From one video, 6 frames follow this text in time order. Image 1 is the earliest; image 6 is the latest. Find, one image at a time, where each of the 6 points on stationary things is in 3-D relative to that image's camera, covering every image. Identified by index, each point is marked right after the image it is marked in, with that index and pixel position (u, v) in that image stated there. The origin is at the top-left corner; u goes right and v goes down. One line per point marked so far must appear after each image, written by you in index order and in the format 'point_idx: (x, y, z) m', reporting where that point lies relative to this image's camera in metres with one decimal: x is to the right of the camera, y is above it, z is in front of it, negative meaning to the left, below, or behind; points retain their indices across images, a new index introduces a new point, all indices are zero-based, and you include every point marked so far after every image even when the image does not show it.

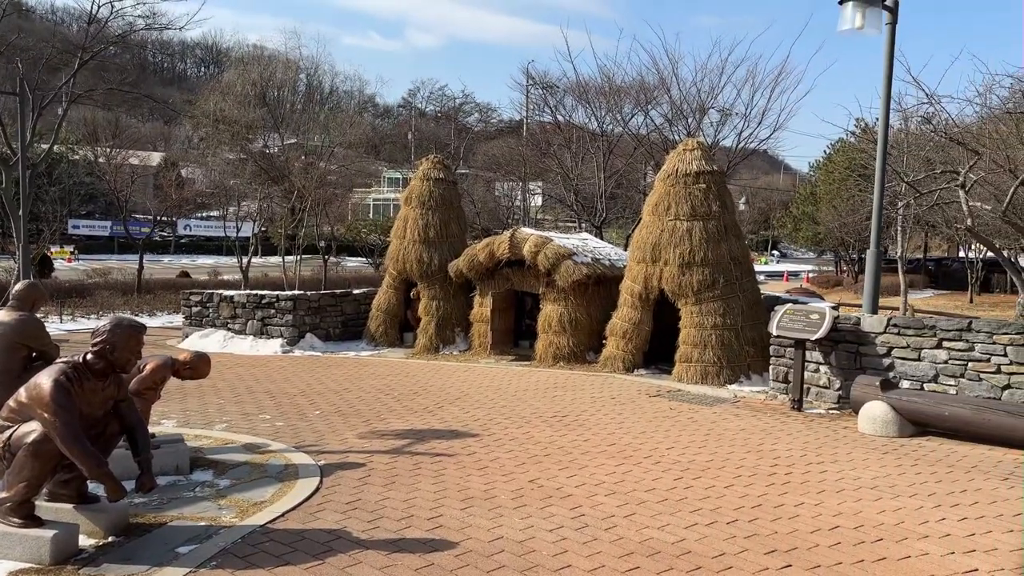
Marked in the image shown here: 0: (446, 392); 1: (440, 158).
0: (-0.8, -1.3, +9.6) m
1: (-1.3, +2.4, +14.0) m
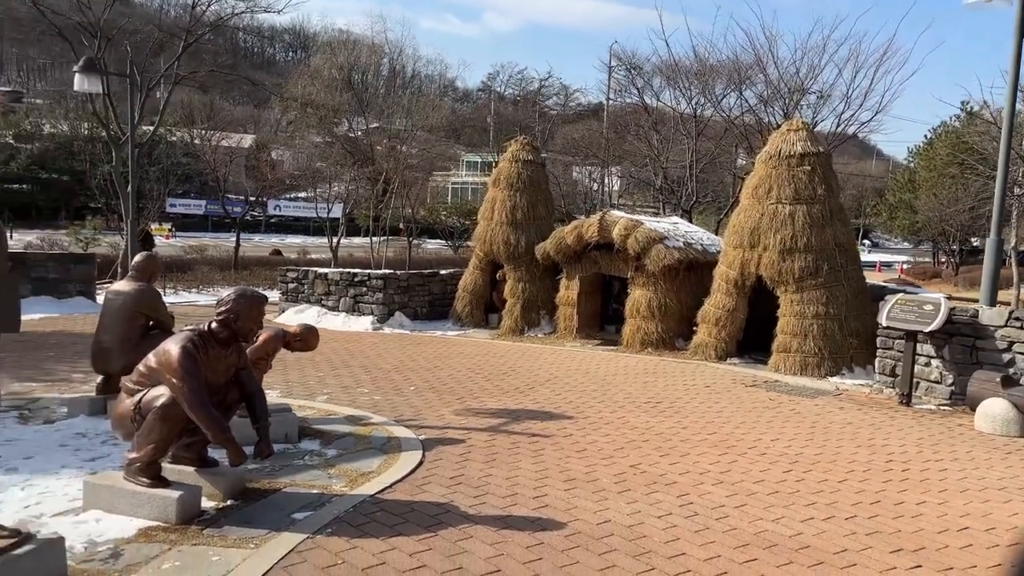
0: (+0.3, -1.1, +9.6) m
1: (+0.3, +2.7, +13.9) m
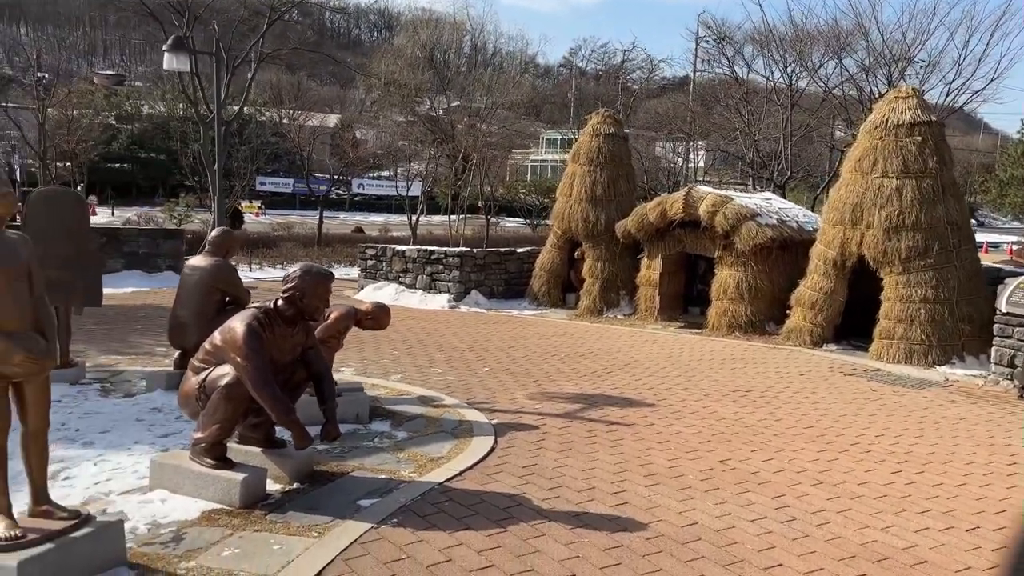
0: (+1.2, -0.8, +9.2) m
1: (+1.7, +3.1, +13.4) m
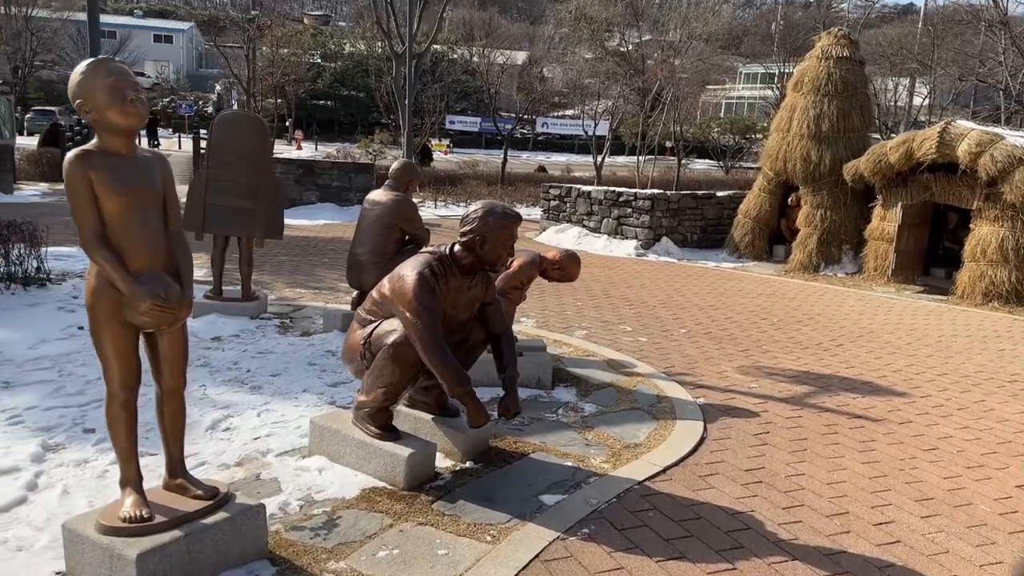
0: (+3.3, -0.4, +7.8) m
1: (+4.9, +3.8, +11.4) m
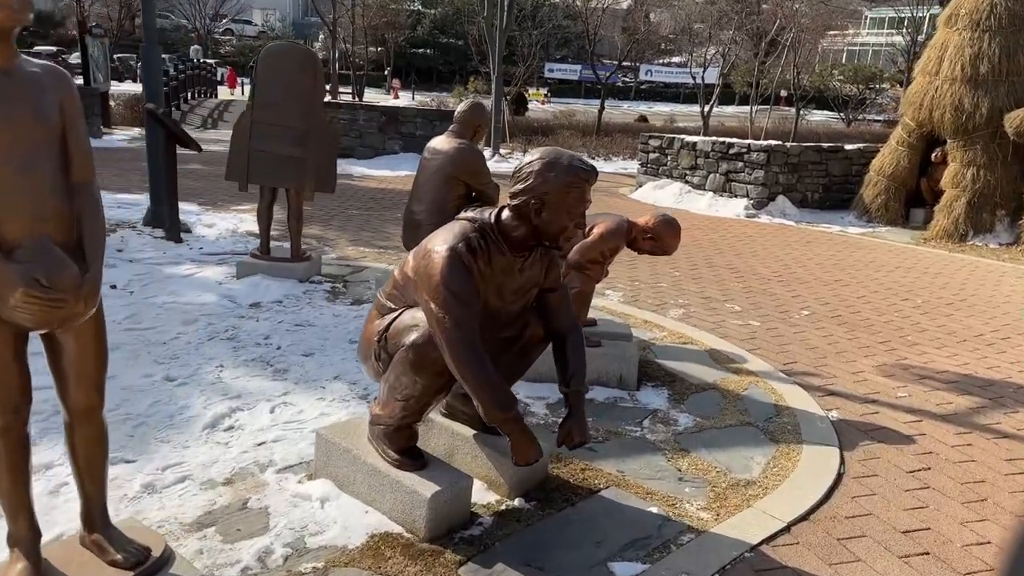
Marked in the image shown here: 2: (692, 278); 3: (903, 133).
0: (+4.0, -0.2, +6.3) m
1: (+6.2, +4.1, +9.4) m
2: (+1.6, +0.1, +6.9) m
3: (+5.2, +2.1, +10.2) m
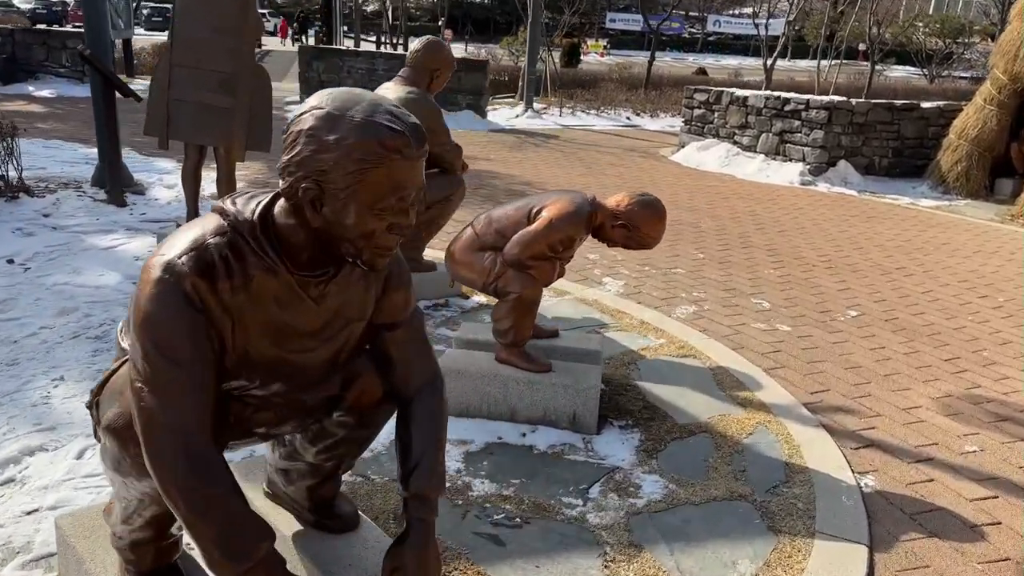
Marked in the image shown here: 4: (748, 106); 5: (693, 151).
0: (+3.9, -0.2, +5.0) m
1: (+6.4, +4.2, +7.7) m
2: (+1.5, +0.2, +5.8) m
3: (+5.4, +2.2, +8.7) m
4: (+3.4, +2.6, +10.9) m
5: (+2.7, +2.0, +11.2) m
